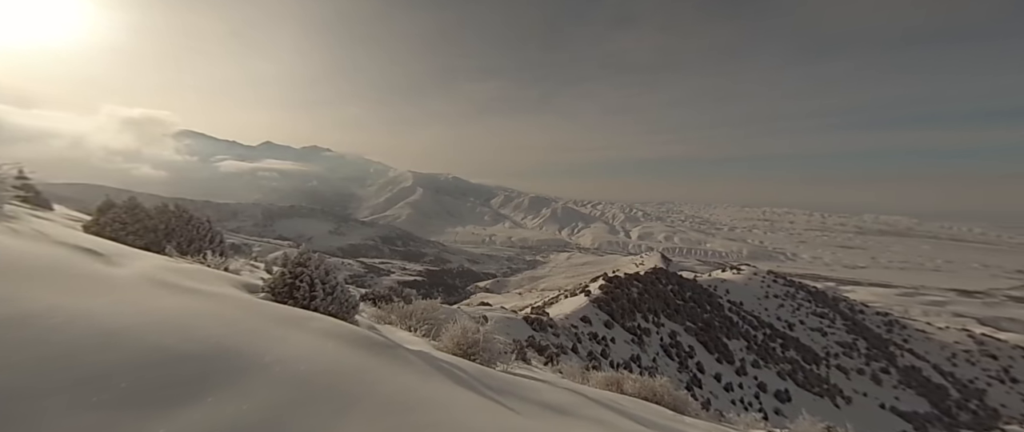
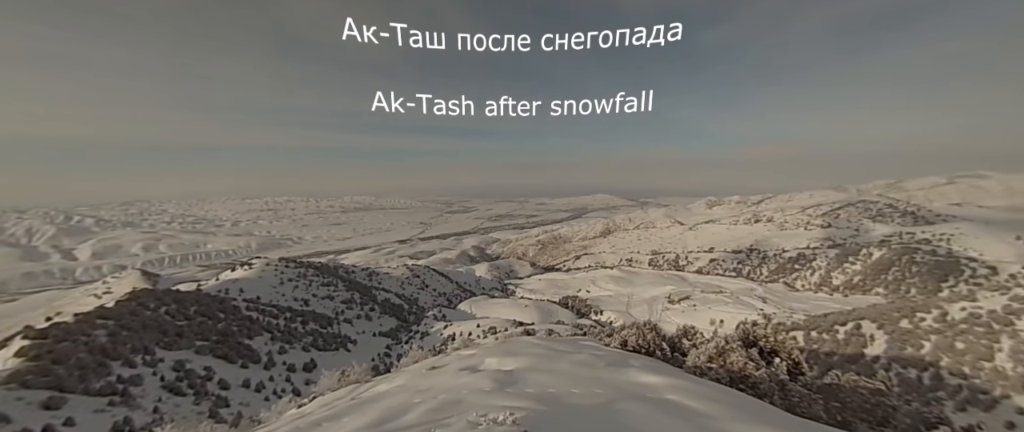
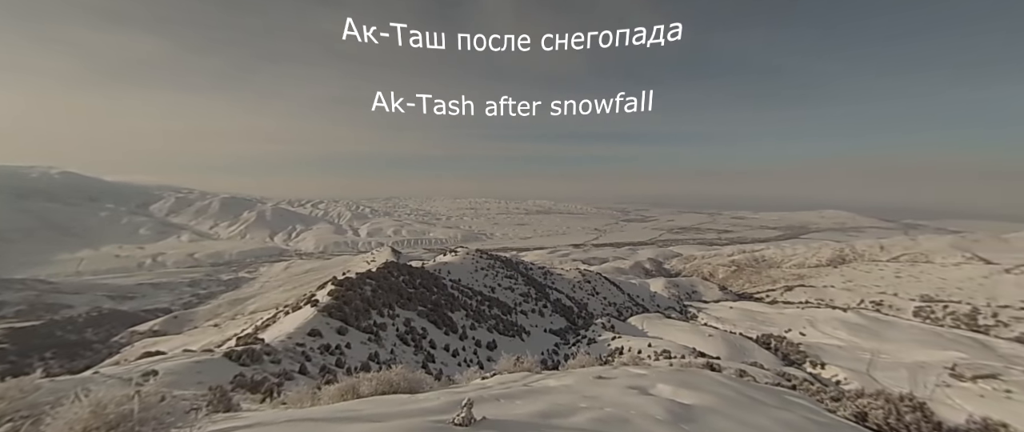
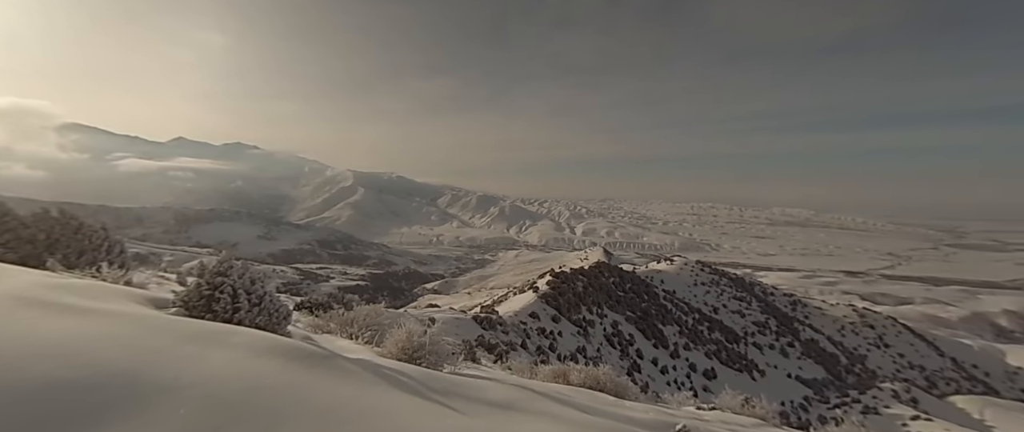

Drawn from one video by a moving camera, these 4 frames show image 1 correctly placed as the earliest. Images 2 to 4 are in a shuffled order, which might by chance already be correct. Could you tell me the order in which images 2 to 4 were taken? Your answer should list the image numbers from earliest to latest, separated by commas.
4, 3, 2
